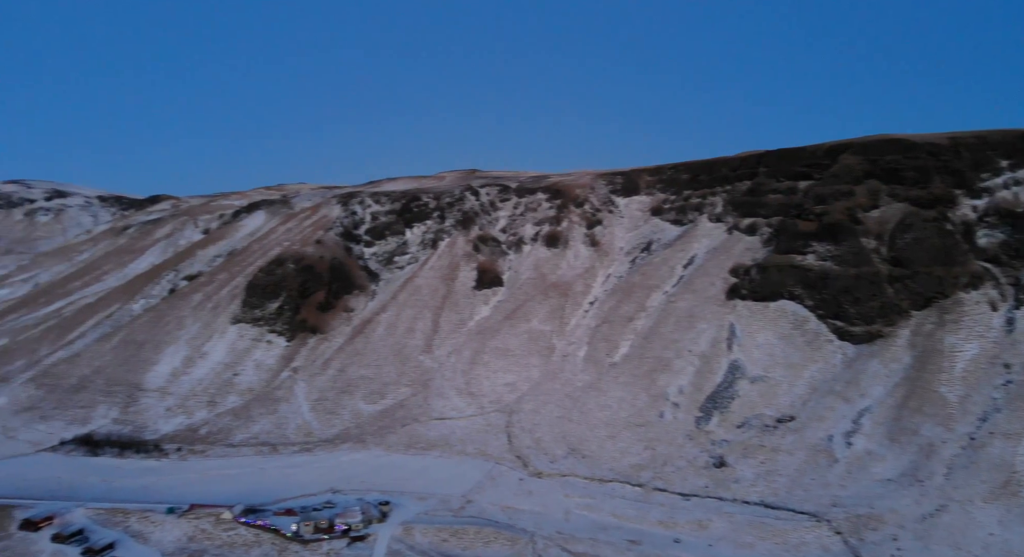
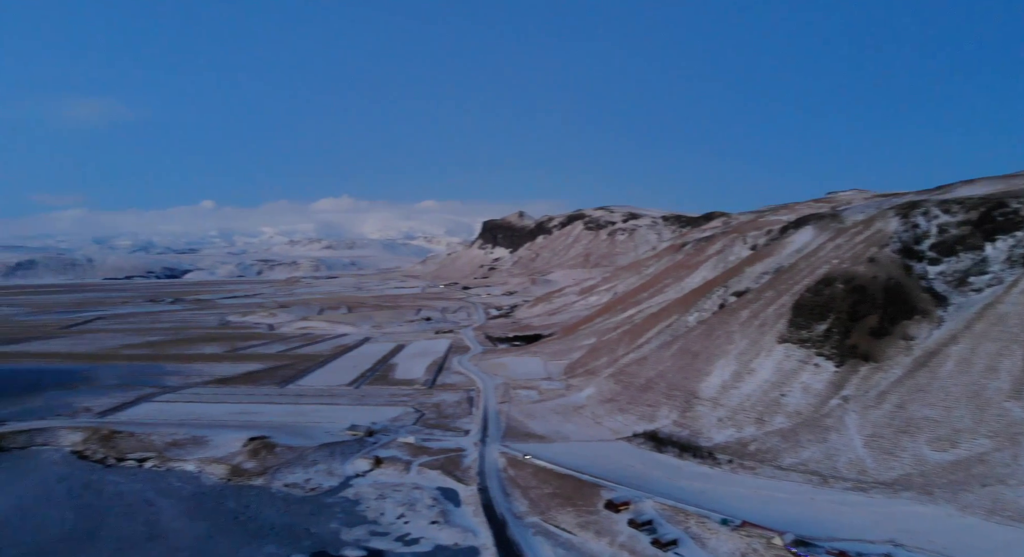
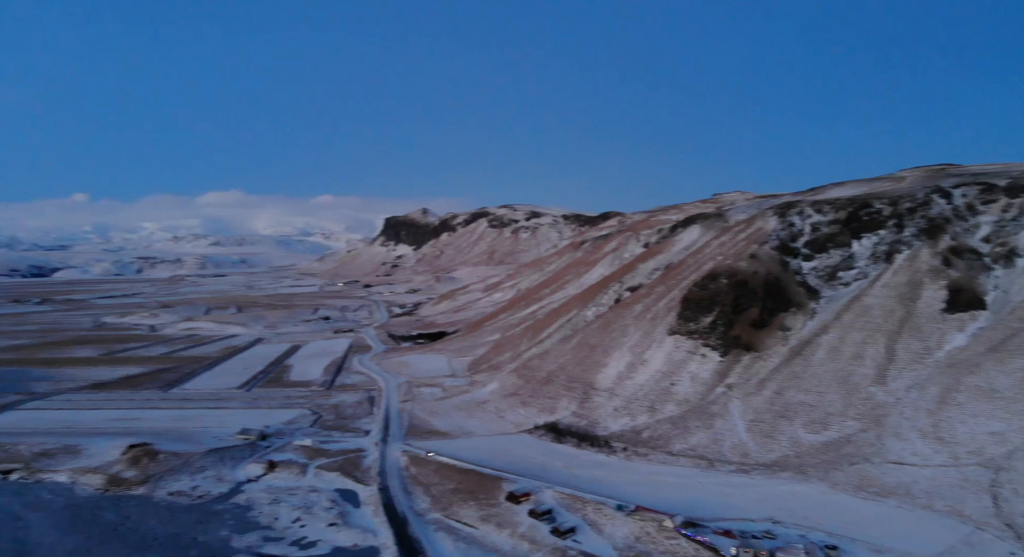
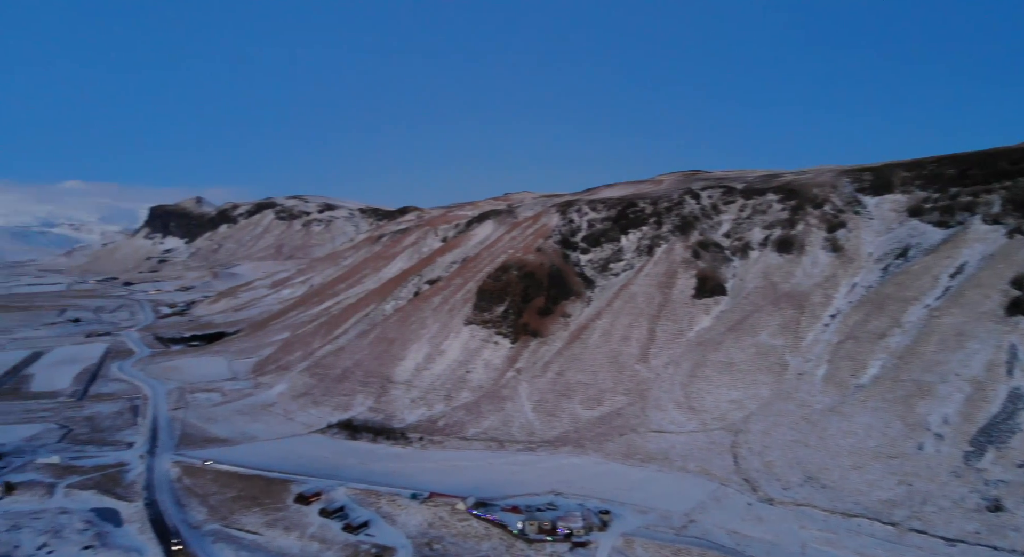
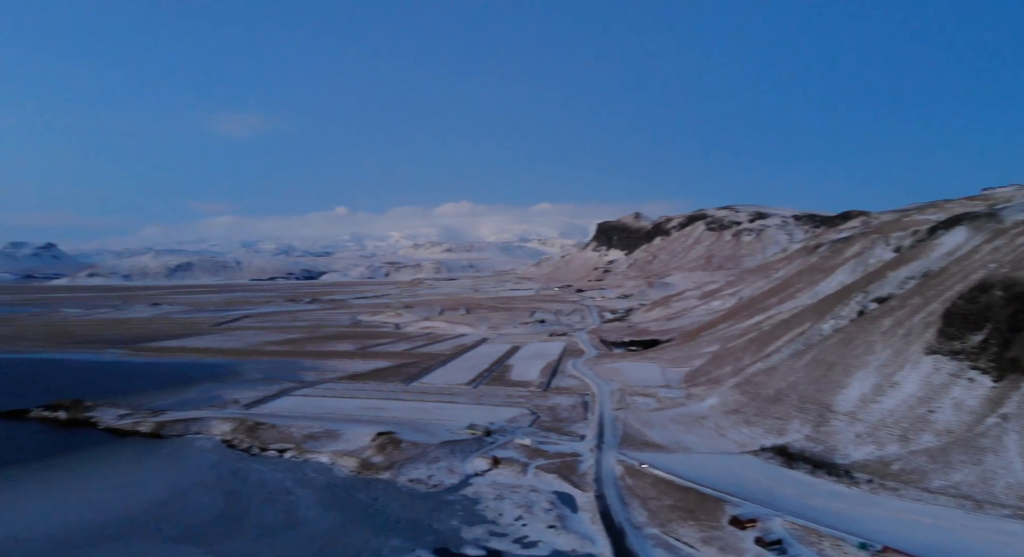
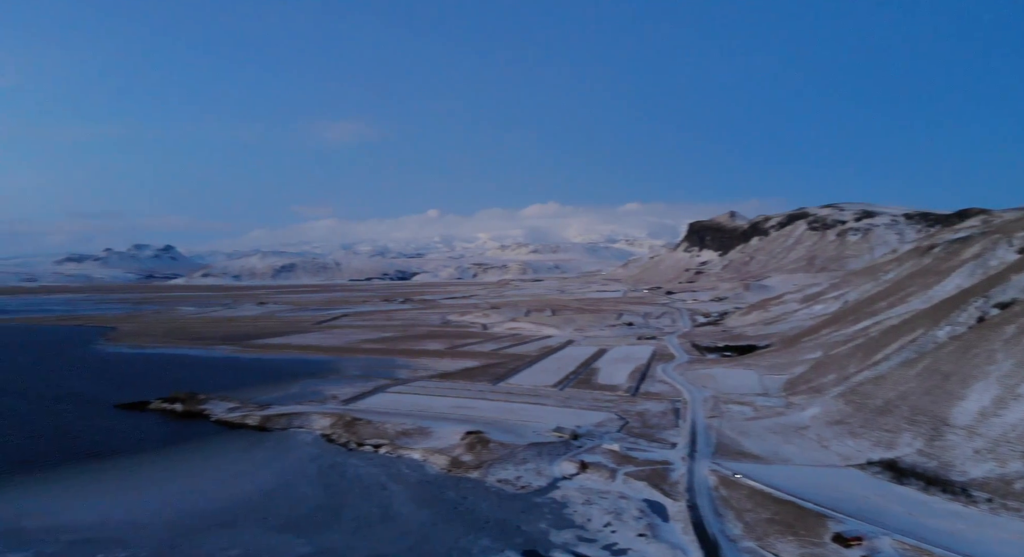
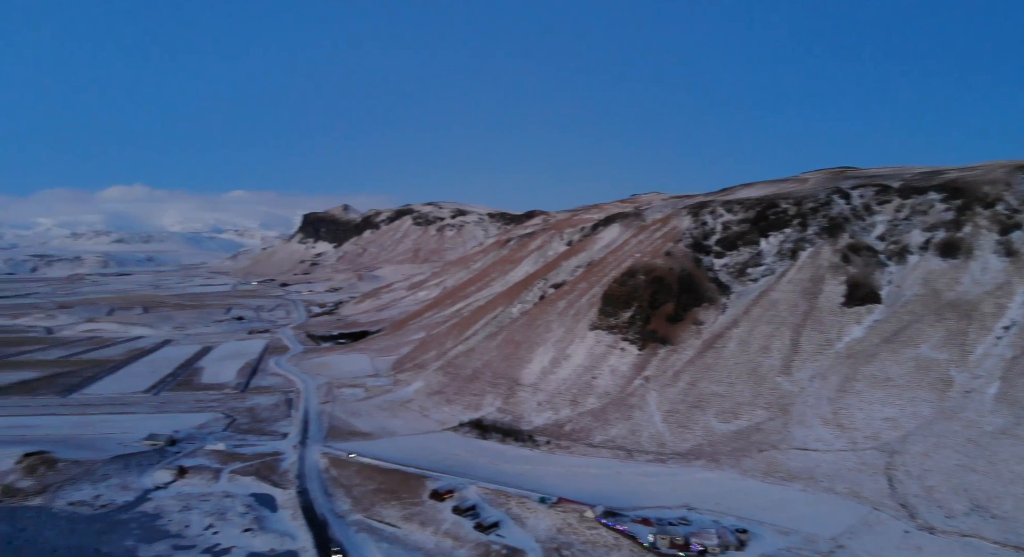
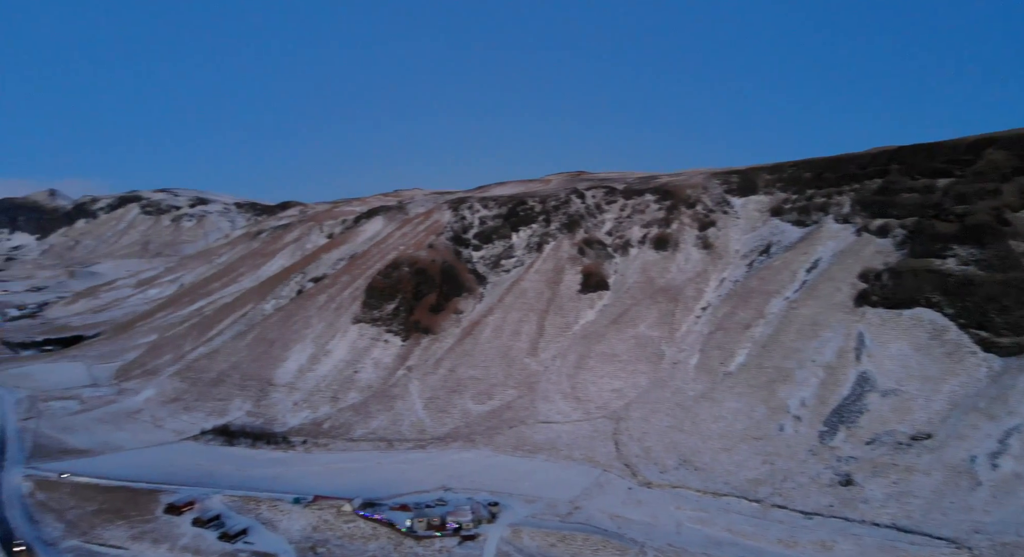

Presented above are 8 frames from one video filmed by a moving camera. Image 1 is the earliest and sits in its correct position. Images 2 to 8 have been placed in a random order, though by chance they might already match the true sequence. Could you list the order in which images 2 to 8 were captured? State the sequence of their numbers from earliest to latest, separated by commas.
8, 4, 7, 3, 2, 5, 6
